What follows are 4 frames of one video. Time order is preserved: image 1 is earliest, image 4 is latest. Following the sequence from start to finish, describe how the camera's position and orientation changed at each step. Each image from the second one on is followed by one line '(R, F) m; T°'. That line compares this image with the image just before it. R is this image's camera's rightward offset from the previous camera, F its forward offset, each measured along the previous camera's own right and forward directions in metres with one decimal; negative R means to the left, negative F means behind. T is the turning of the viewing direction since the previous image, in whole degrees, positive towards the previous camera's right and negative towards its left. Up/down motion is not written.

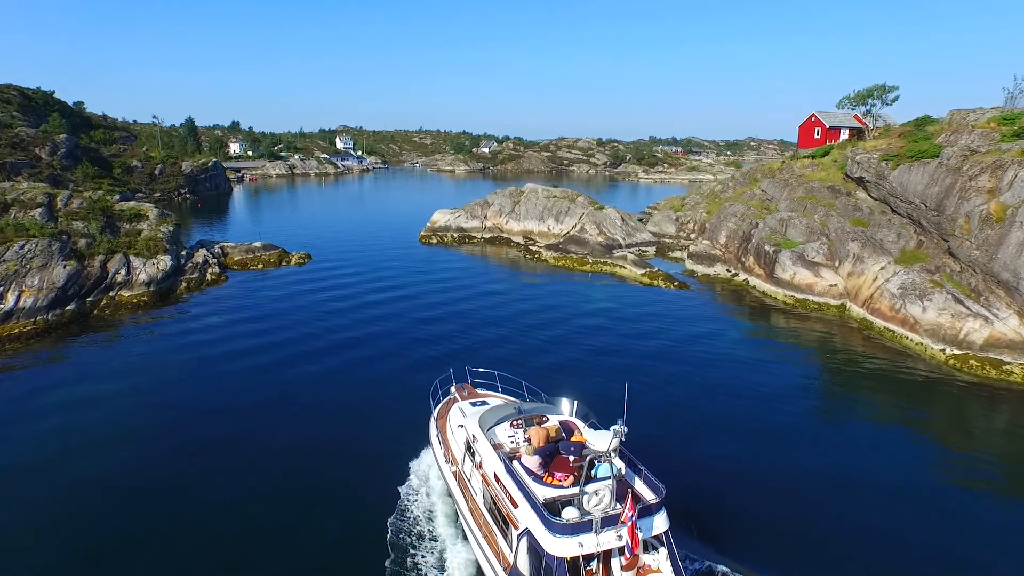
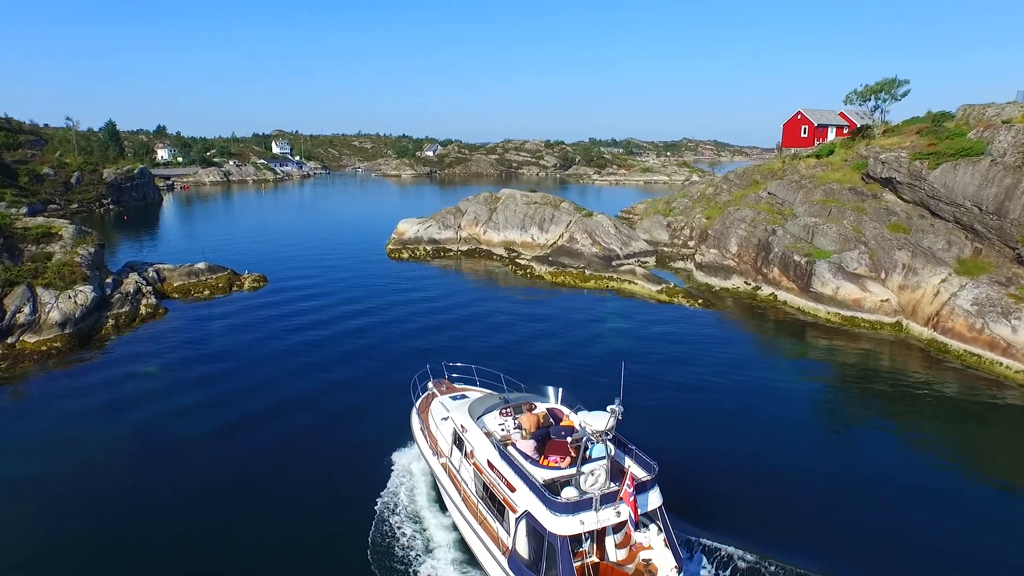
(-3.1, +5.0) m; +6°
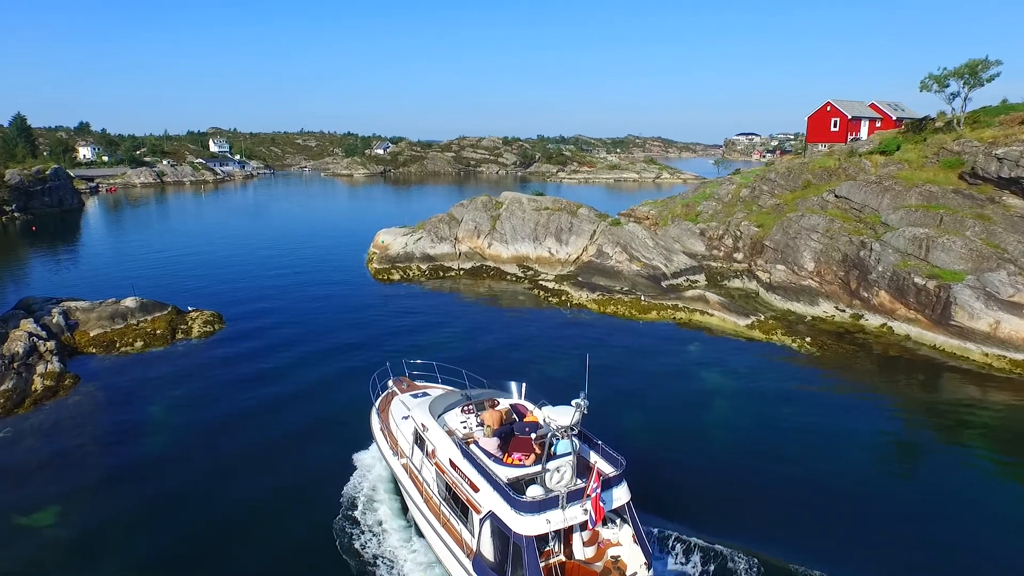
(-4.4, +8.0) m; +5°
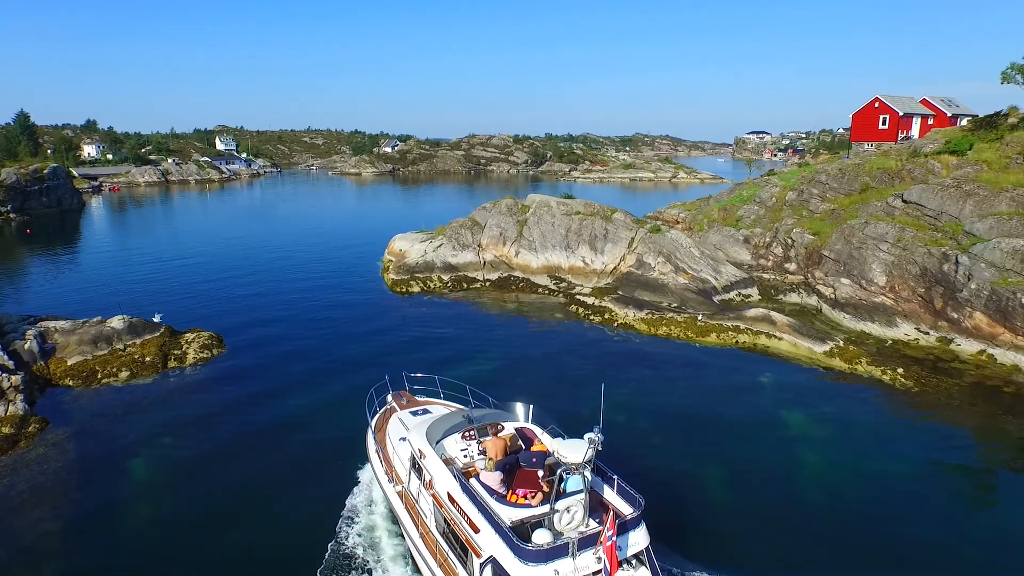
(-1.6, +3.1) m; -1°
